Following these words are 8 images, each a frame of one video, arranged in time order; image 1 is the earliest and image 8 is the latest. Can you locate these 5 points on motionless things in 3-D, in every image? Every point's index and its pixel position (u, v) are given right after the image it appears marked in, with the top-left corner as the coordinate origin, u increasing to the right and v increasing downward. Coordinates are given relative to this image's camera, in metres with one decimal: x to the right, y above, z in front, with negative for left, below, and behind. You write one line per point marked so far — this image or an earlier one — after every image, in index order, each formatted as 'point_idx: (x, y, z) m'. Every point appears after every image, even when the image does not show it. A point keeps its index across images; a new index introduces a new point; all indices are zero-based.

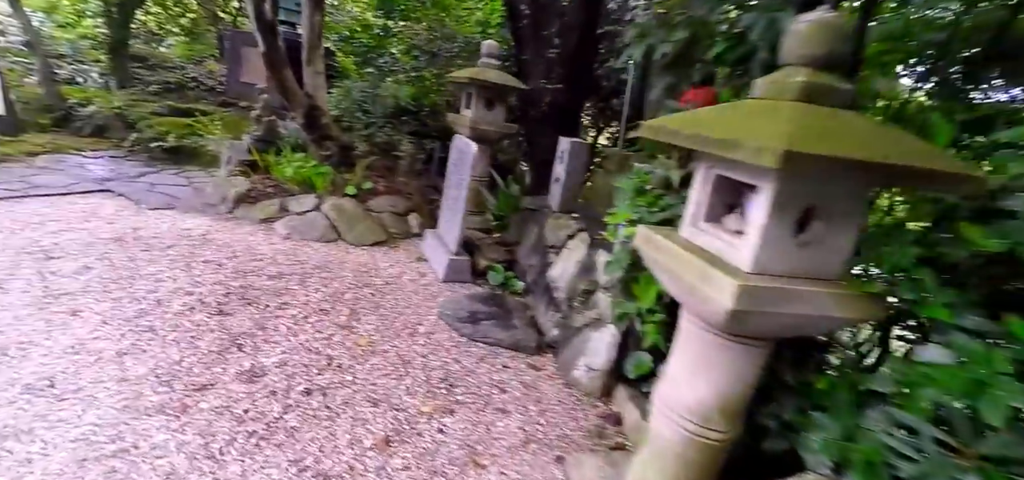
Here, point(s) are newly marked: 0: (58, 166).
0: (-3.7, +0.6, +4.0) m
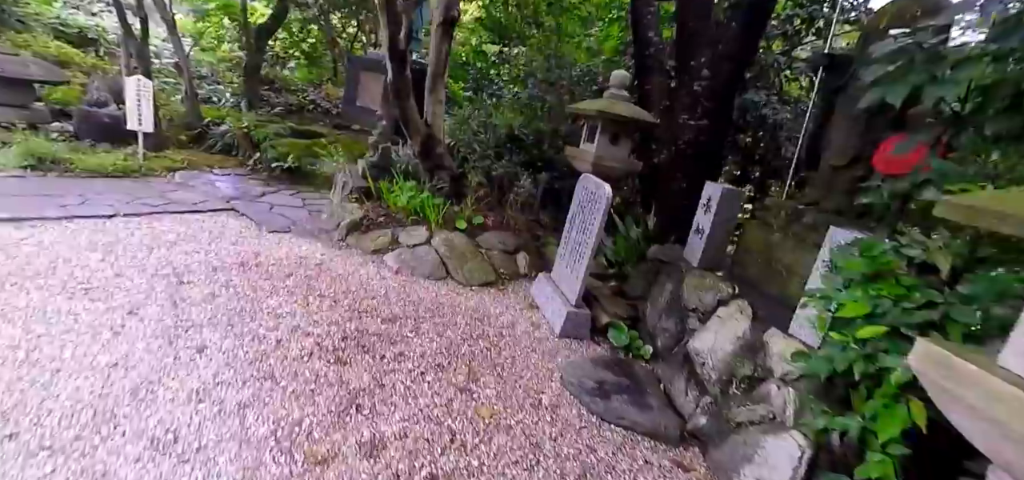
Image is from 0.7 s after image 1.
0: (-2.8, +0.5, +4.2) m
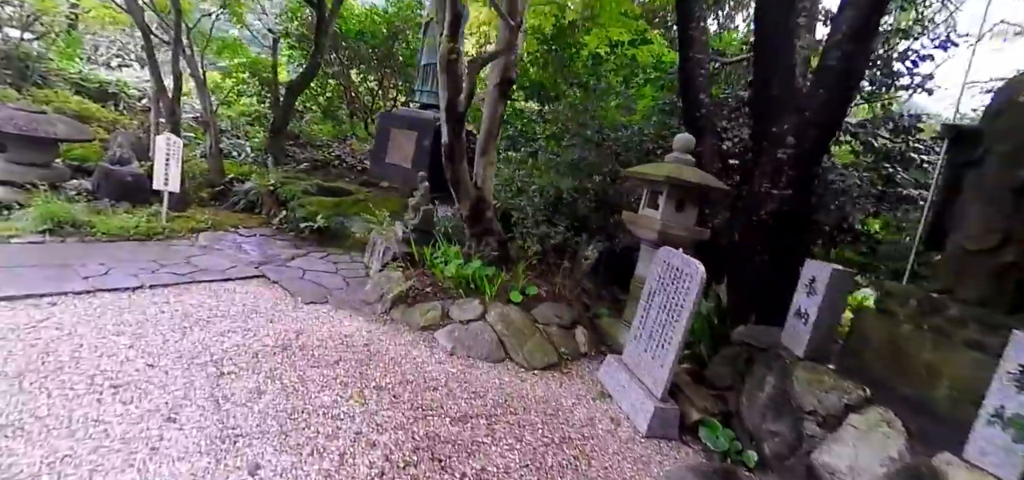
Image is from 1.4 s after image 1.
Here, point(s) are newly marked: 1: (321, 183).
0: (-2.4, 0.0, +4.0) m
1: (-2.1, +0.6, +5.3) m
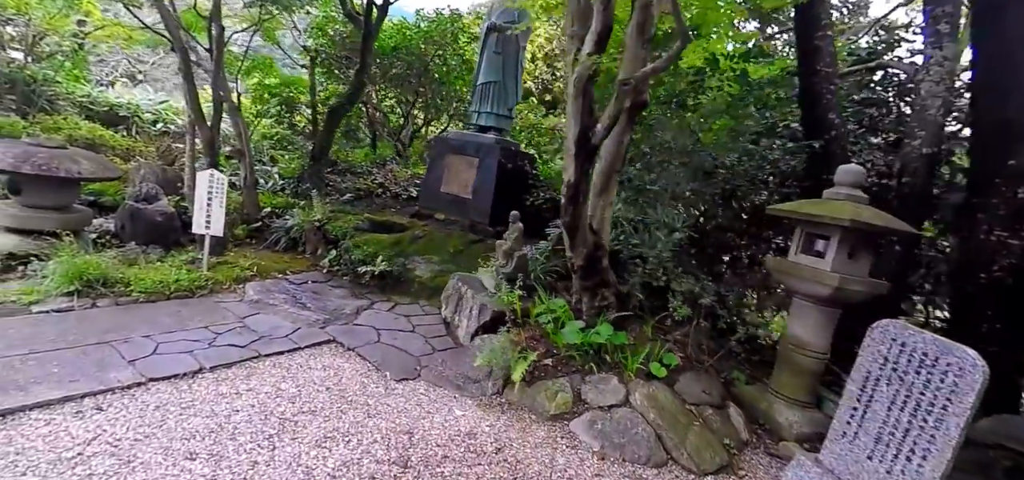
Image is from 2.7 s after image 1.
0: (-1.7, -0.4, +3.4) m
1: (-1.4, +0.2, +4.7) m
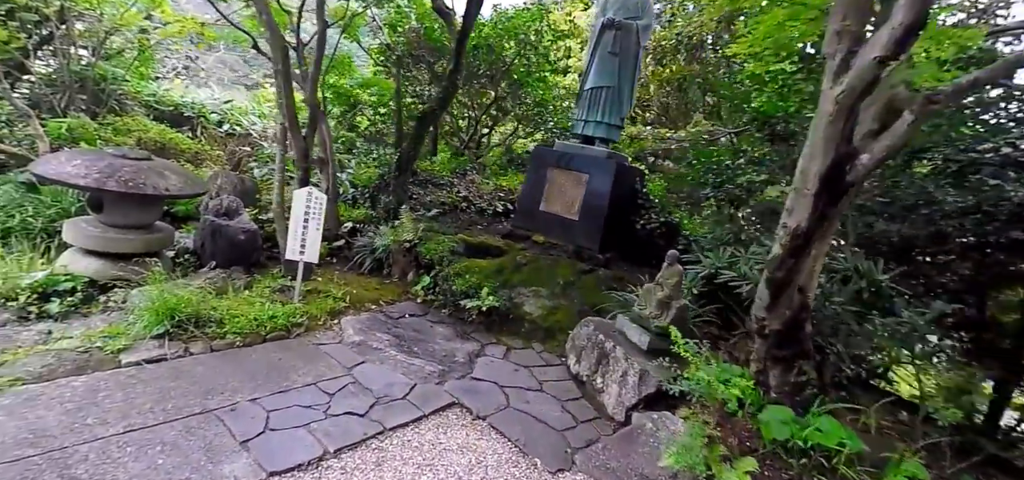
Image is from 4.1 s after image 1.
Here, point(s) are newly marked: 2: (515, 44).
0: (-0.9, -0.6, +2.9) m
1: (-0.4, 0.0, +4.2) m
2: (+0.1, +2.4, +6.0) m
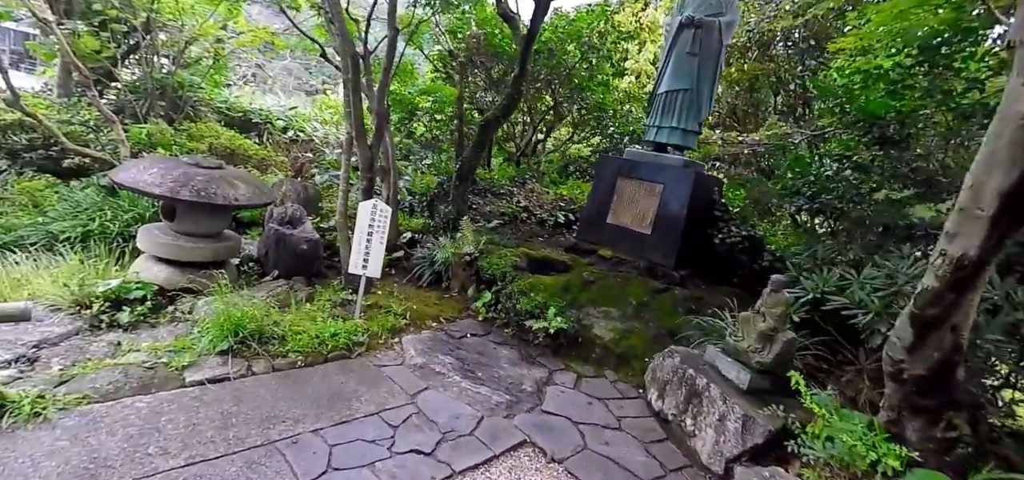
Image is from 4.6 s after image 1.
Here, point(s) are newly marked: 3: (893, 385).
0: (-0.4, -0.7, +2.8) m
1: (+0.1, -0.1, +4.0) m
2: (+0.8, +2.3, +5.8) m
3: (+1.5, -0.6, +1.9) m
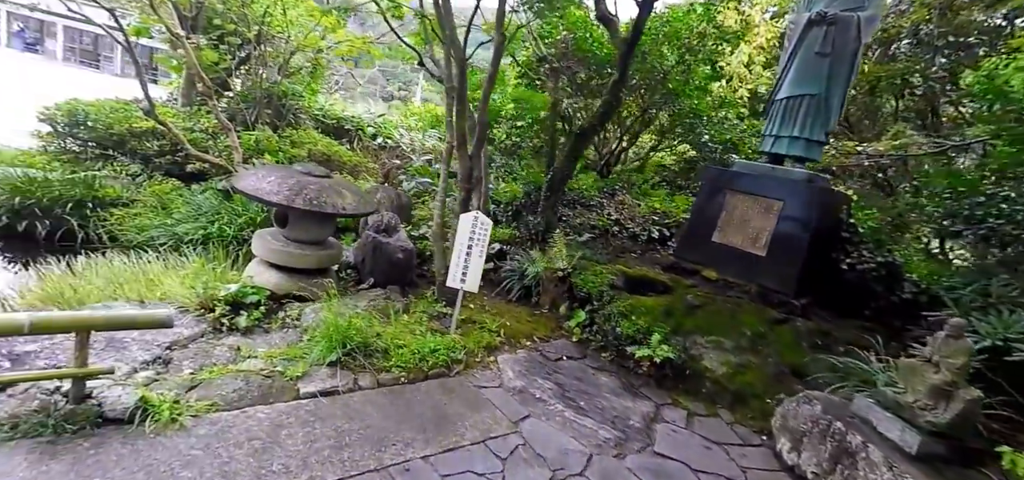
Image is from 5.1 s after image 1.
0: (+0.1, -0.8, +2.6) m
1: (+0.9, -0.2, +3.8) m
2: (+1.9, +2.1, +5.5) m
3: (+2.0, -0.7, +1.5) m
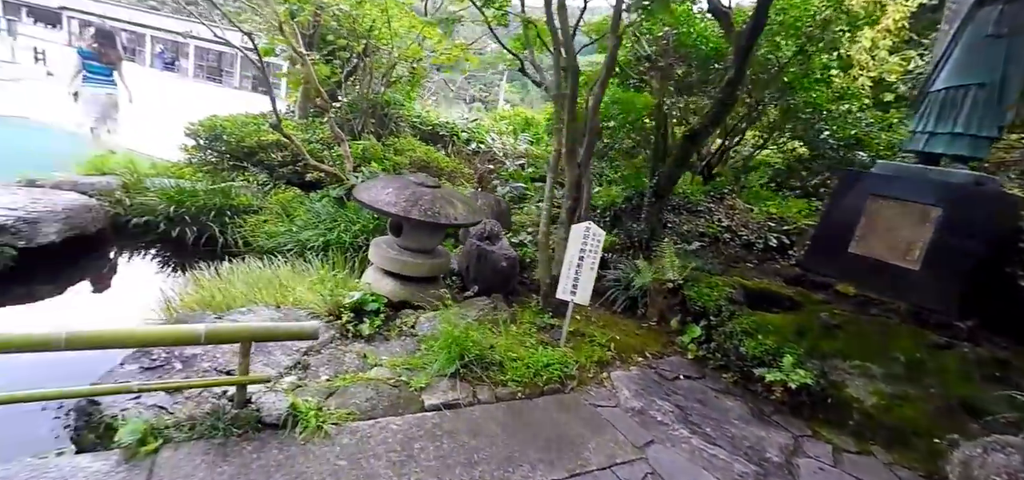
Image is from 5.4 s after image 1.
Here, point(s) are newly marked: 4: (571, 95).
0: (+0.7, -0.9, +2.5) m
1: (+1.7, -0.3, +3.5) m
2: (+2.9, +2.1, +5.0) m
3: (+2.4, -0.8, +1.1) m
4: (+0.3, +0.9, +3.2) m
